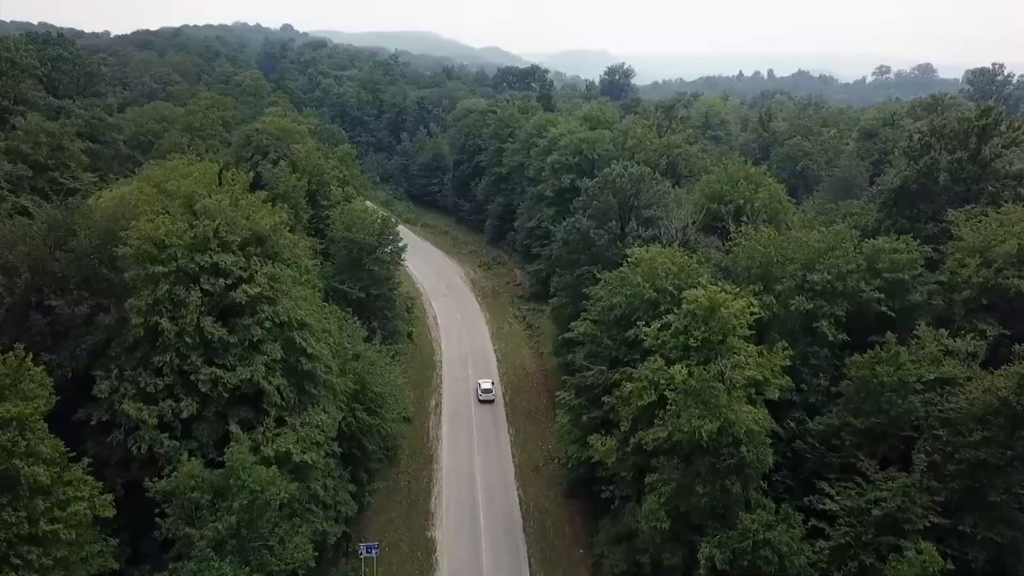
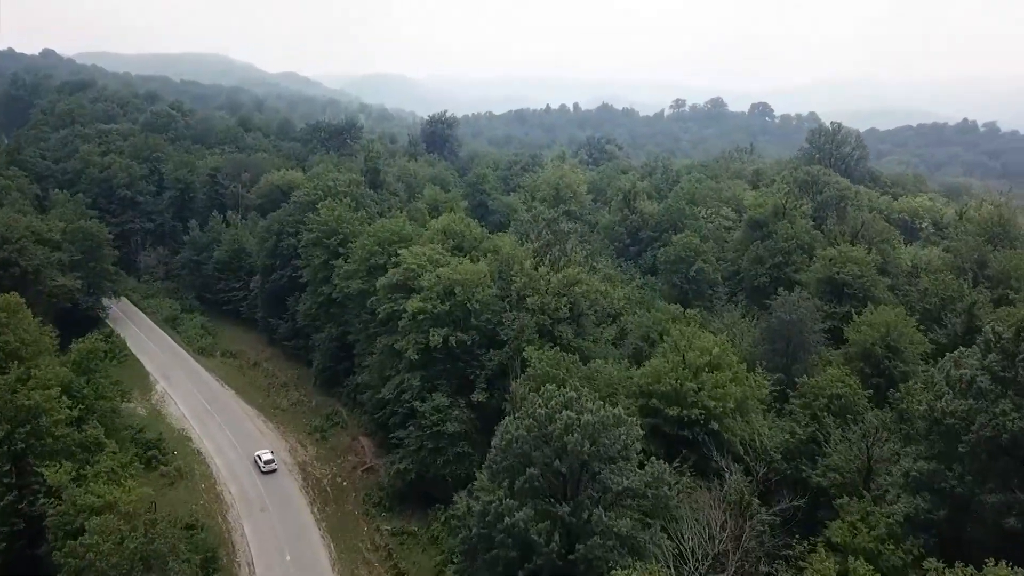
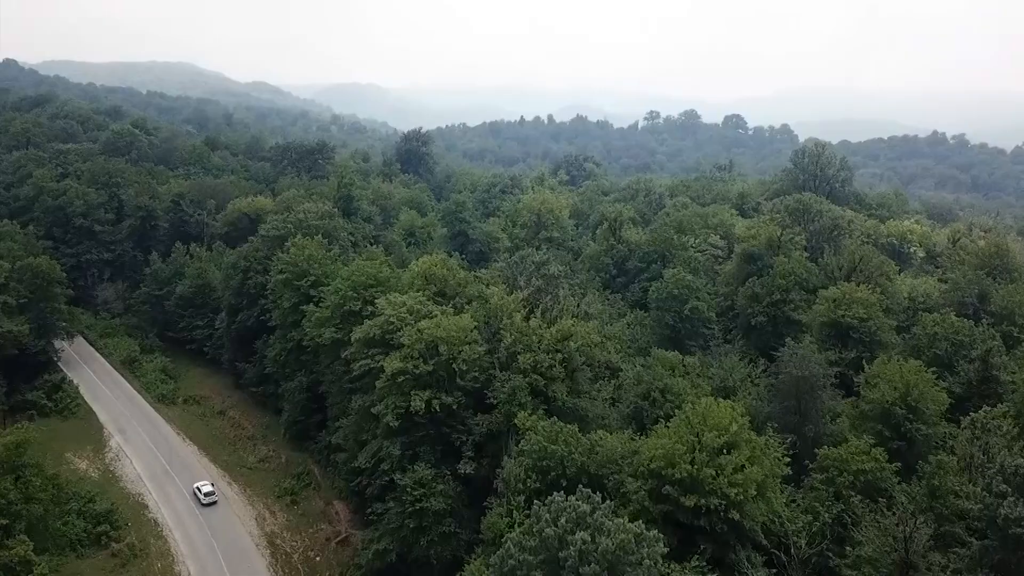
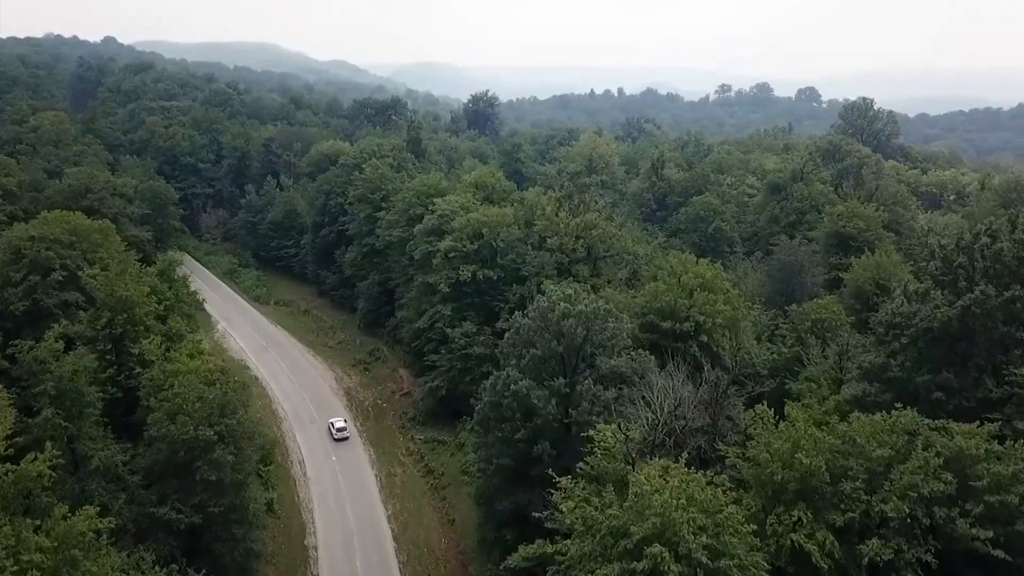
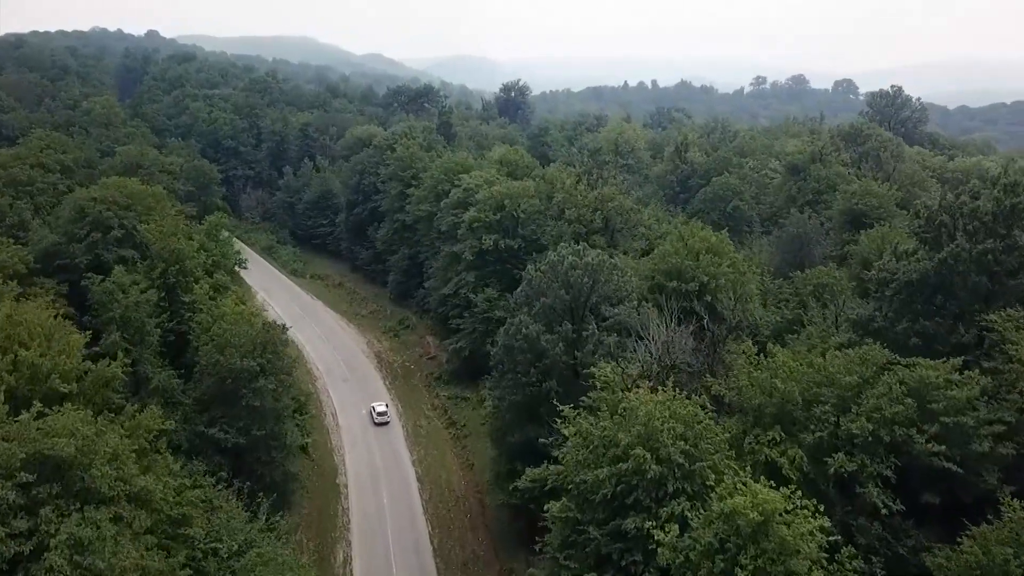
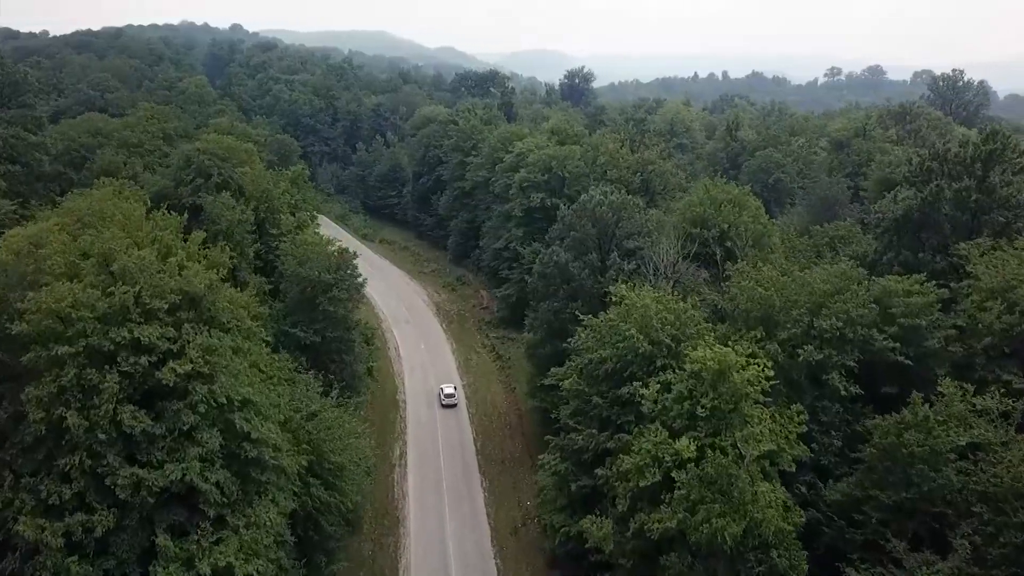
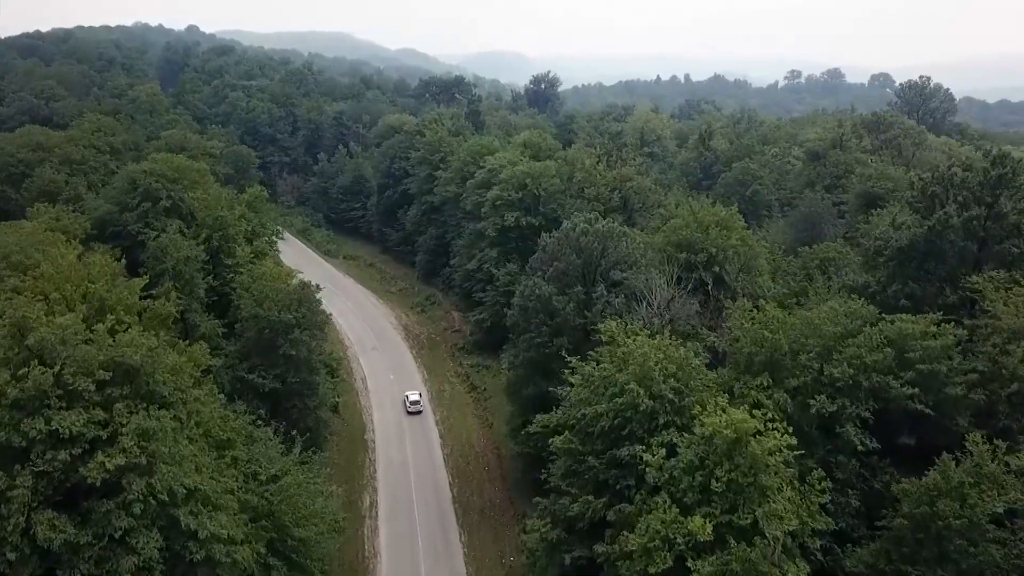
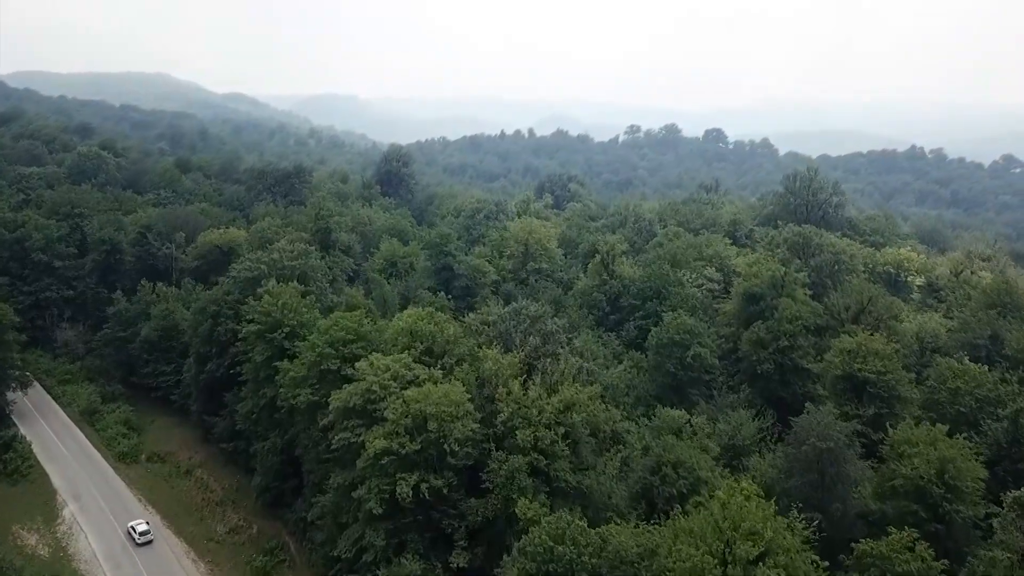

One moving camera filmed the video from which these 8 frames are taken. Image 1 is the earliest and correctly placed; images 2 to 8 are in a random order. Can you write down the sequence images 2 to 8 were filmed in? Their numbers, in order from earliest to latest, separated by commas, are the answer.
6, 7, 5, 4, 2, 3, 8
